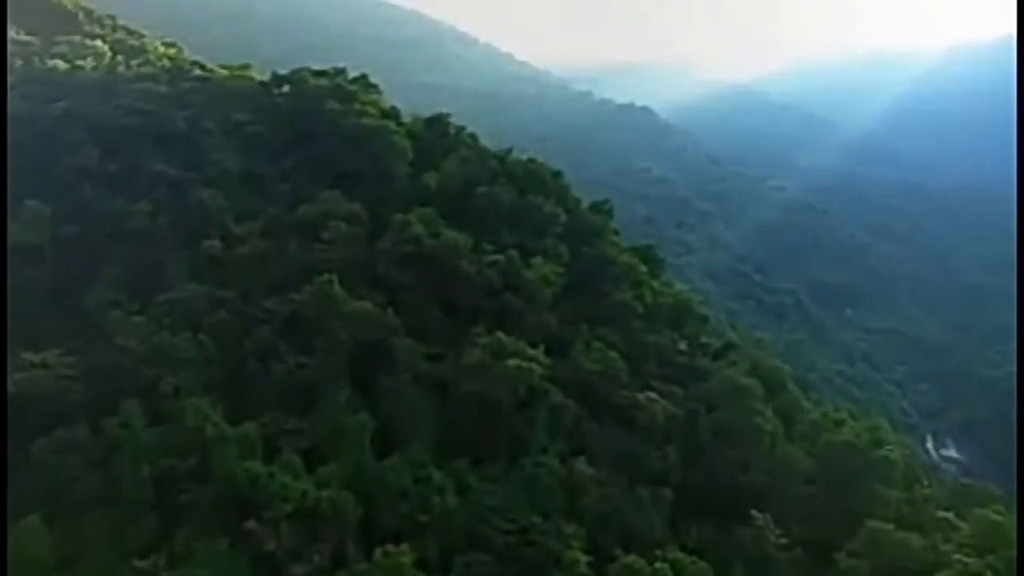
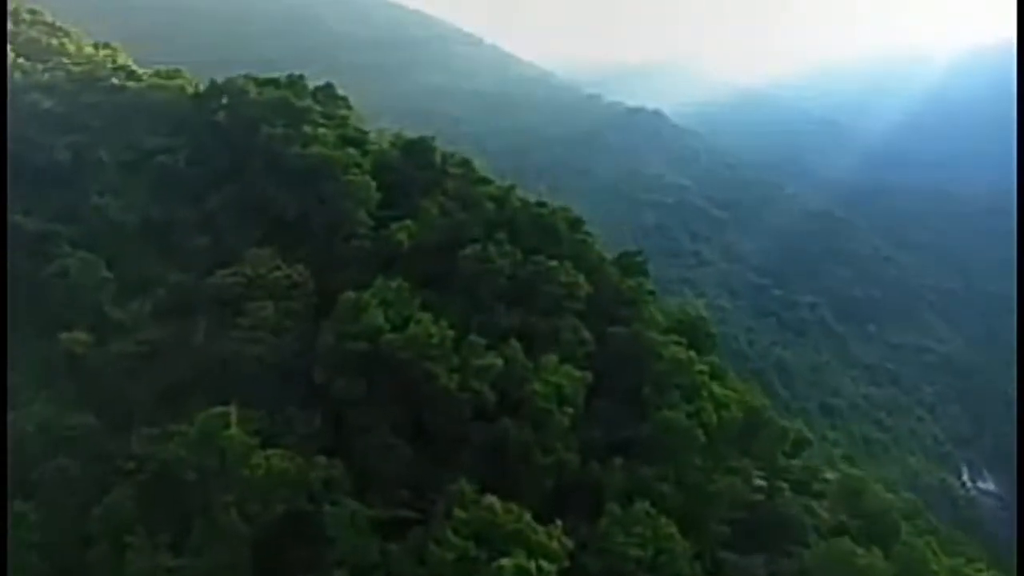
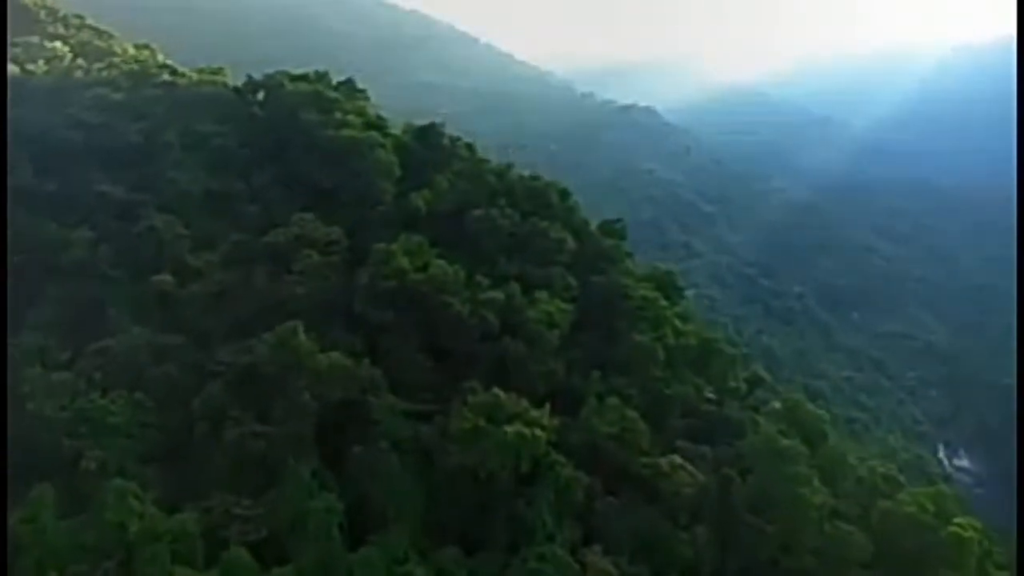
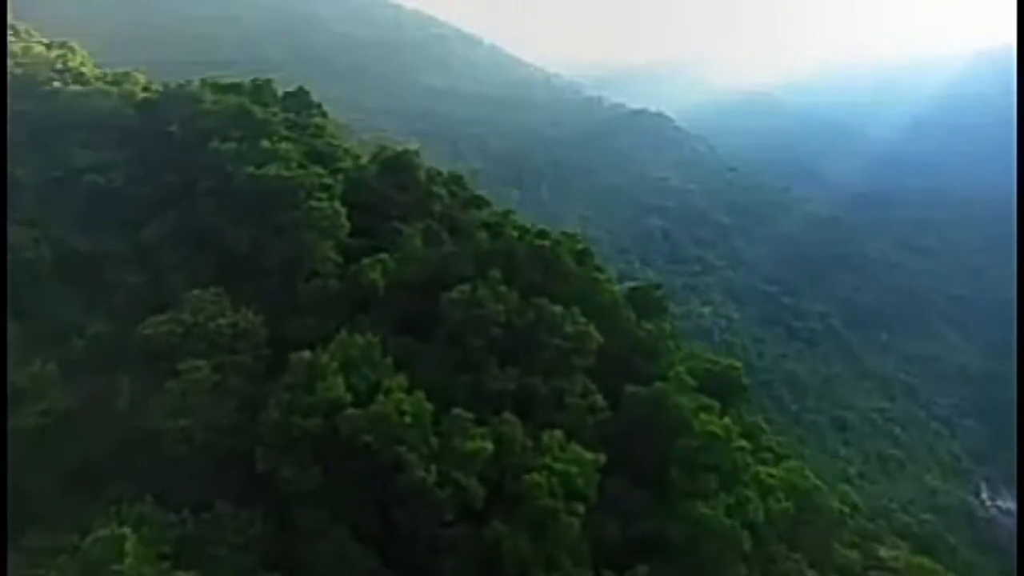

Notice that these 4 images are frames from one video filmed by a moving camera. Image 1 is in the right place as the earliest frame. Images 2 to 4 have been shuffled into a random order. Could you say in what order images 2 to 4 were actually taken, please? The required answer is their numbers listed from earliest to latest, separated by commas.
3, 2, 4
